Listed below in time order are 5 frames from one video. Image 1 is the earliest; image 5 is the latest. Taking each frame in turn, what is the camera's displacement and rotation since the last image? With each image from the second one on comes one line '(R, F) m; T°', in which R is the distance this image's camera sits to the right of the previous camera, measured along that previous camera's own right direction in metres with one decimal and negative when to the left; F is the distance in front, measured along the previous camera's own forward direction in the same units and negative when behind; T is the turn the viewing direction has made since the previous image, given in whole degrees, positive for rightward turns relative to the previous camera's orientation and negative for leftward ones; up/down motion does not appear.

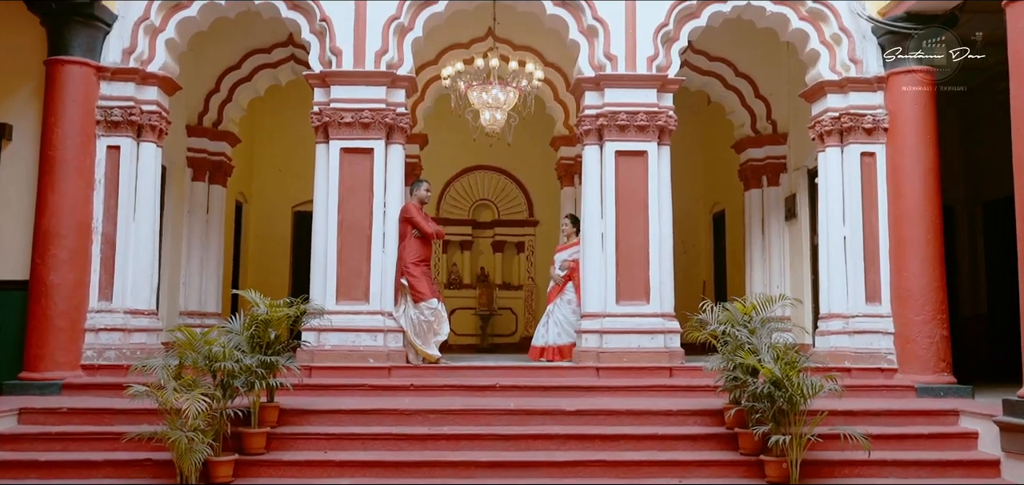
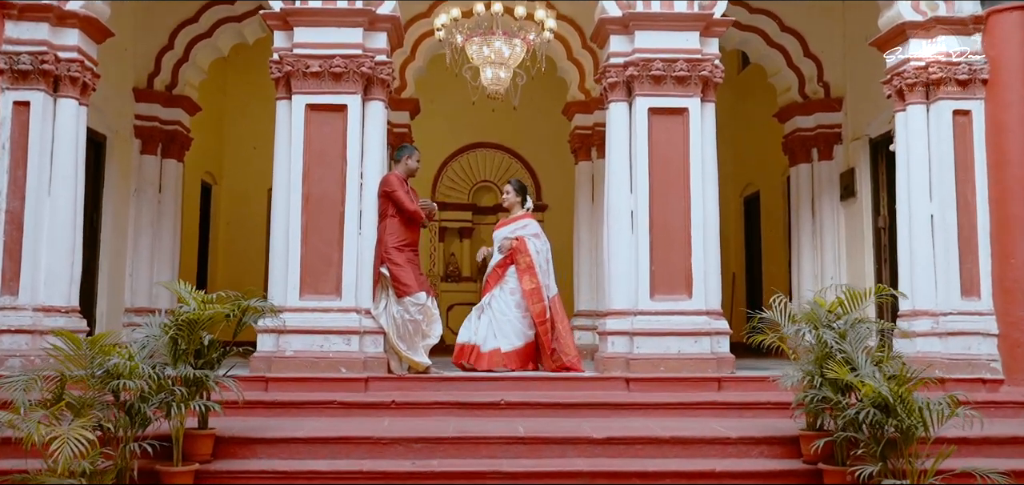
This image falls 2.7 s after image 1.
(0.0, +1.6) m; 0°
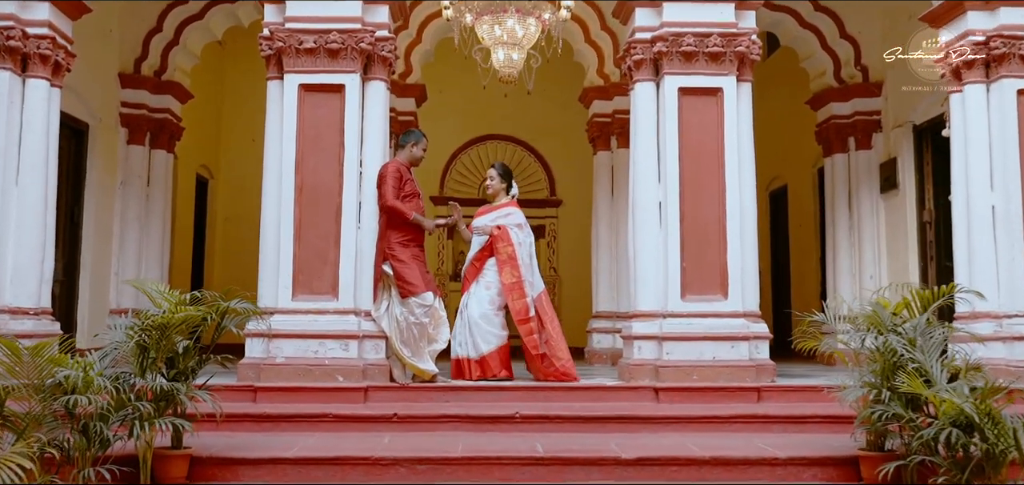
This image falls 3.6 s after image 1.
(0.0, +0.6) m; -1°
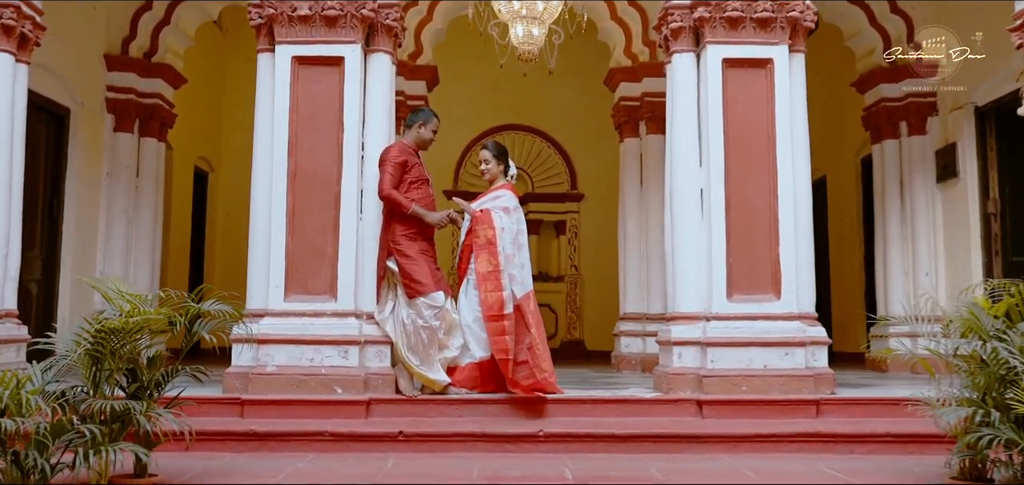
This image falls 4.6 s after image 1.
(0.0, +0.7) m; -1°
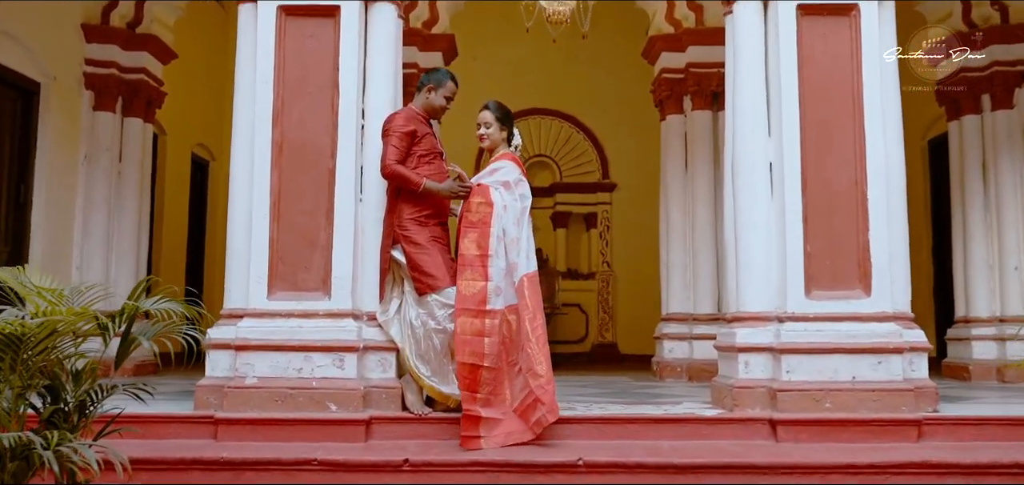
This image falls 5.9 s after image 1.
(0.0, +0.9) m; -1°
